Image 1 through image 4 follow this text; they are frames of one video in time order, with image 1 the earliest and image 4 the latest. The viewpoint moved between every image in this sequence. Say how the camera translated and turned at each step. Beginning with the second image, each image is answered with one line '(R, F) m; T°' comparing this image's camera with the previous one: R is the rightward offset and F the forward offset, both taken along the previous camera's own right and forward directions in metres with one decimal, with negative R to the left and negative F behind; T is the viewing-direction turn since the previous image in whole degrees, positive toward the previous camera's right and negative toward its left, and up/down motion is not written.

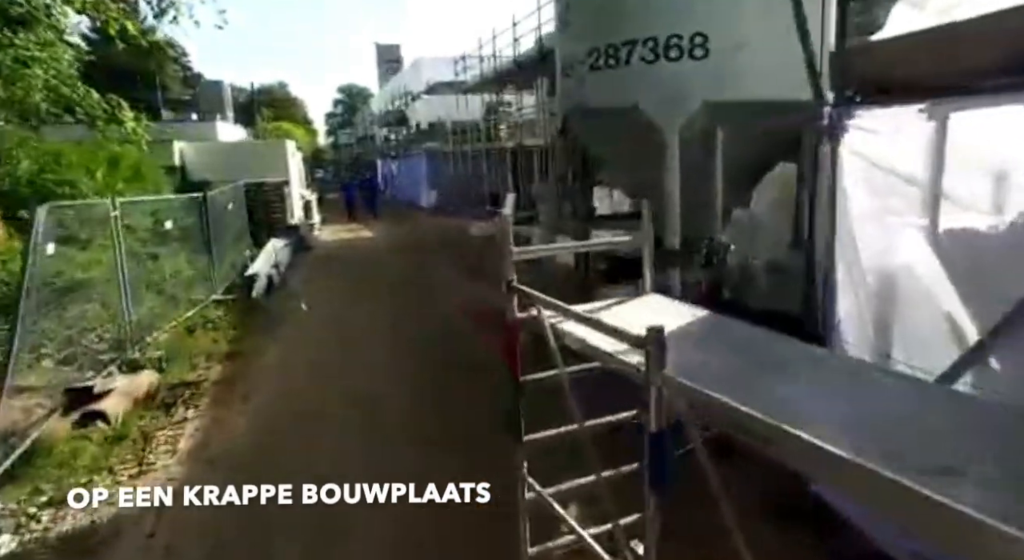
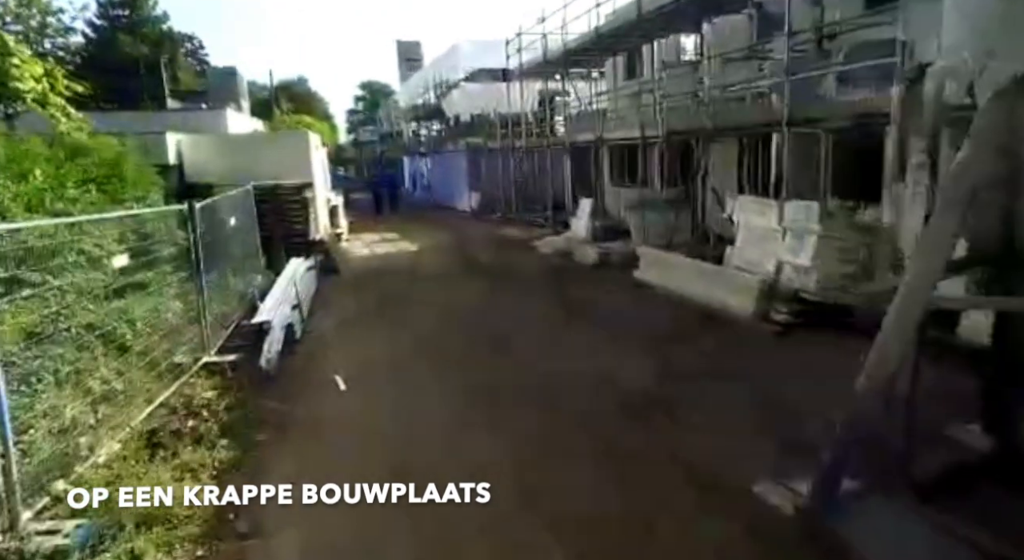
(-1.3, +3.3) m; -1°
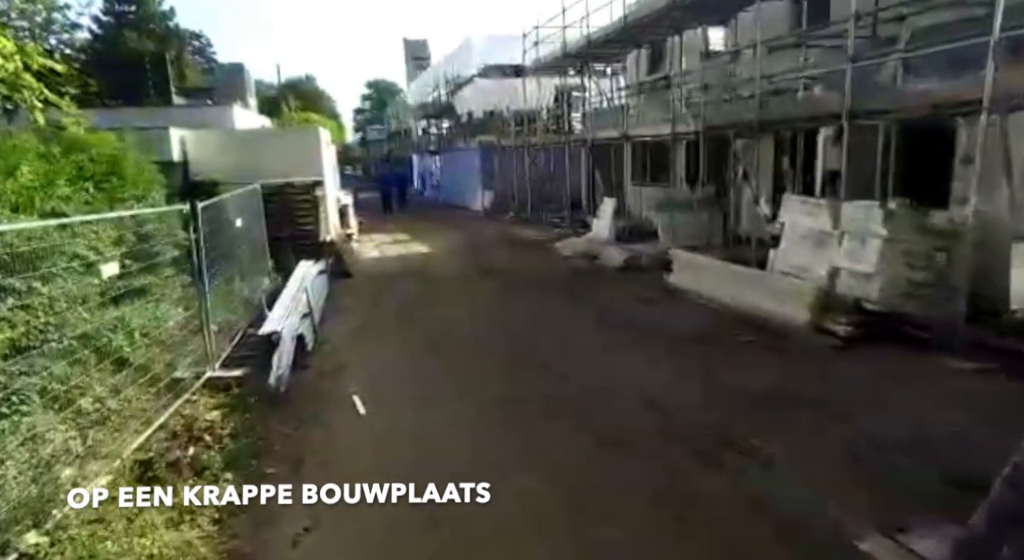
(-0.3, +0.6) m; -1°
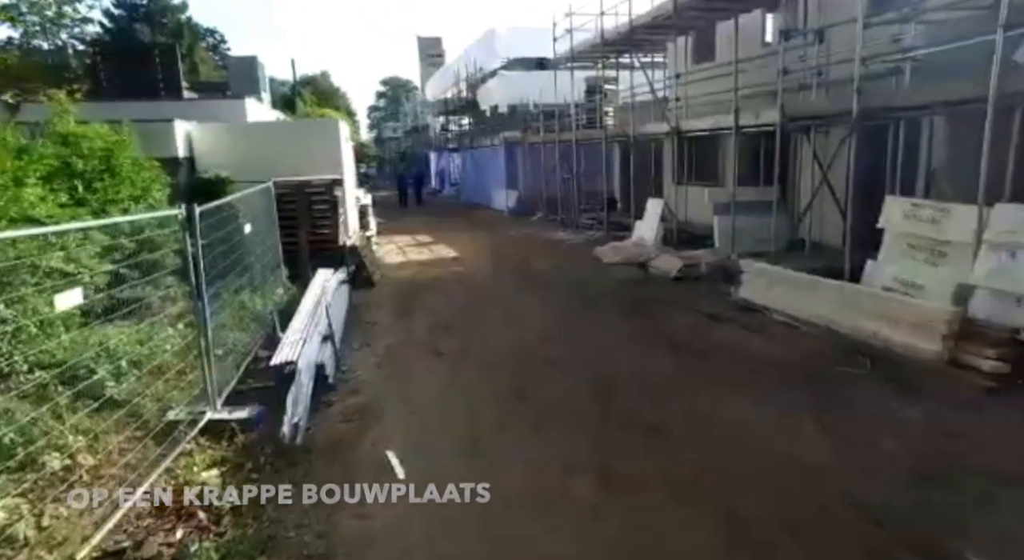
(-0.4, +1.1) m; -1°
